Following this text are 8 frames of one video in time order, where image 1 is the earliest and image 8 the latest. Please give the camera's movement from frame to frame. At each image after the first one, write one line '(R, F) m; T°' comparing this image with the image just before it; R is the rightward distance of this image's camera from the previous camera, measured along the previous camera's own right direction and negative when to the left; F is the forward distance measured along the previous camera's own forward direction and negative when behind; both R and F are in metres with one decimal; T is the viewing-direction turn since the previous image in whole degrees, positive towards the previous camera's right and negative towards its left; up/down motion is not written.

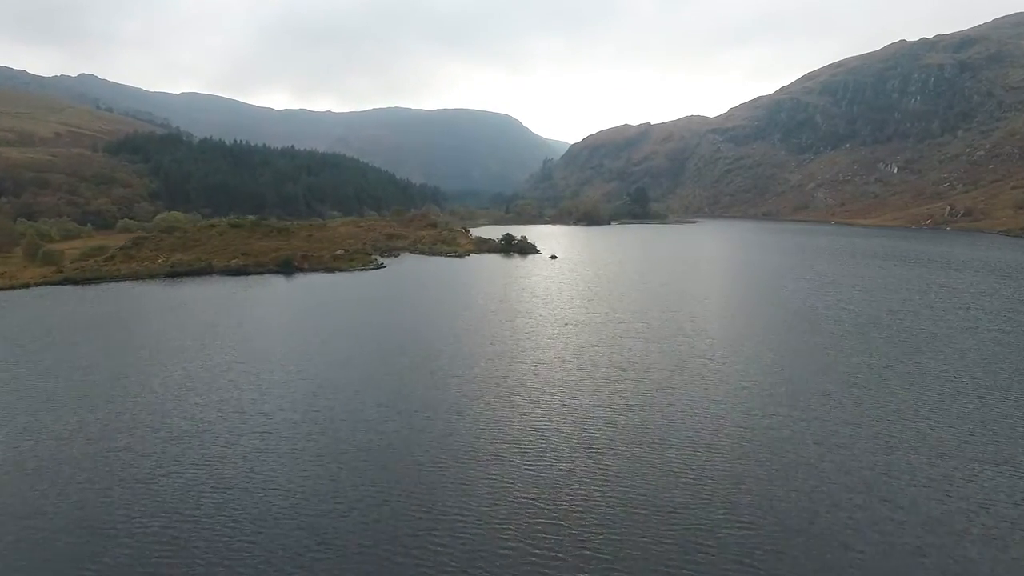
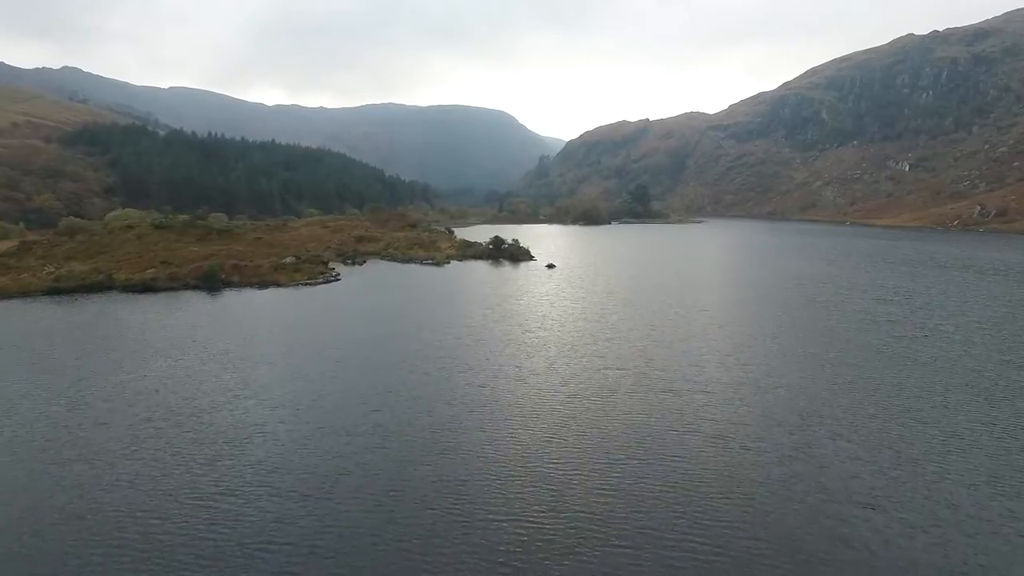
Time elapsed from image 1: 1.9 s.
(+0.8, +16.7) m; 0°
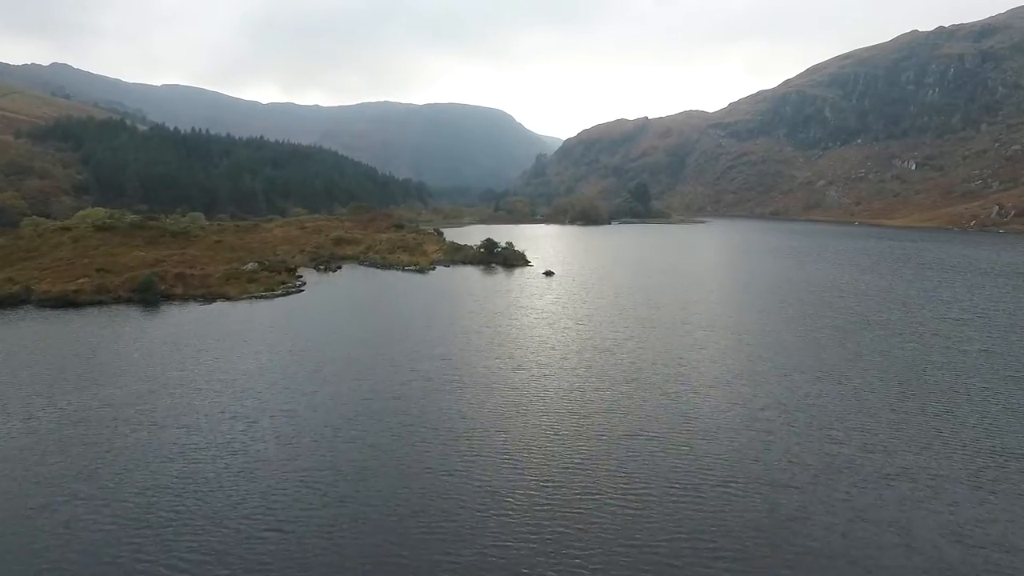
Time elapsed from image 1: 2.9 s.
(+0.4, +9.2) m; 0°
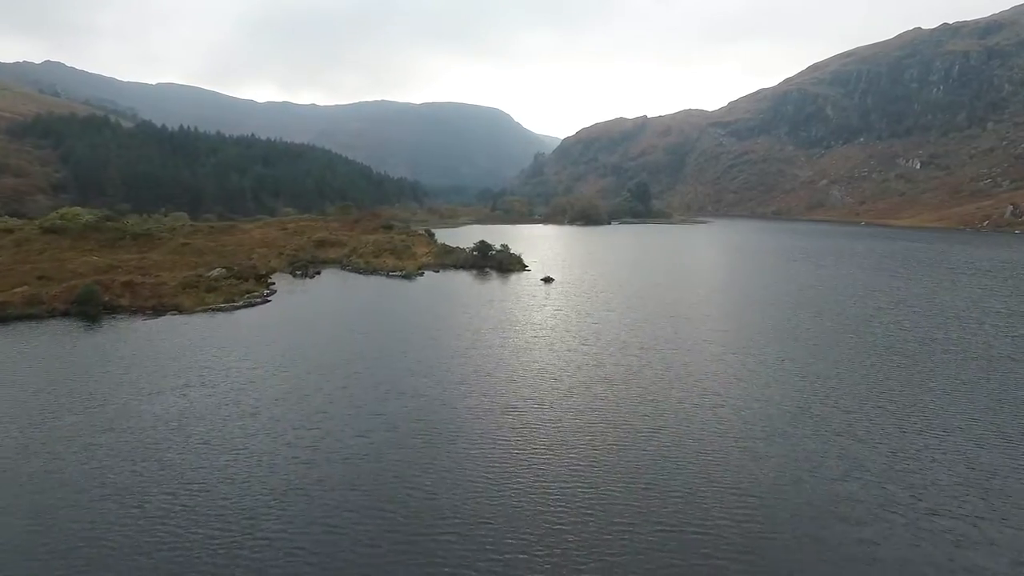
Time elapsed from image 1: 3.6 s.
(+0.3, +6.5) m; 0°
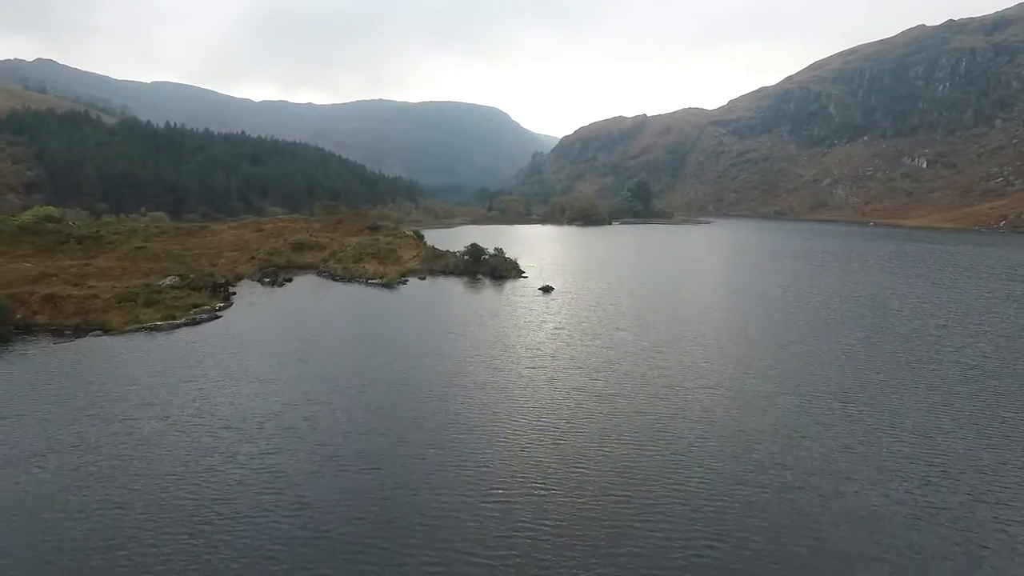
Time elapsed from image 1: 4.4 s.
(+0.3, +7.3) m; 0°
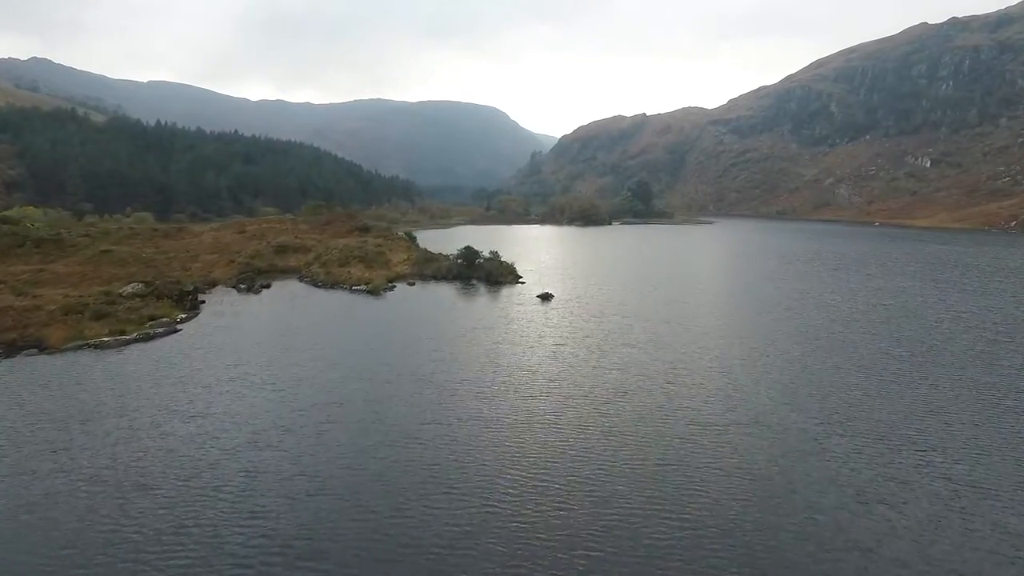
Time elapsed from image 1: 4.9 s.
(+0.2, +4.6) m; 0°
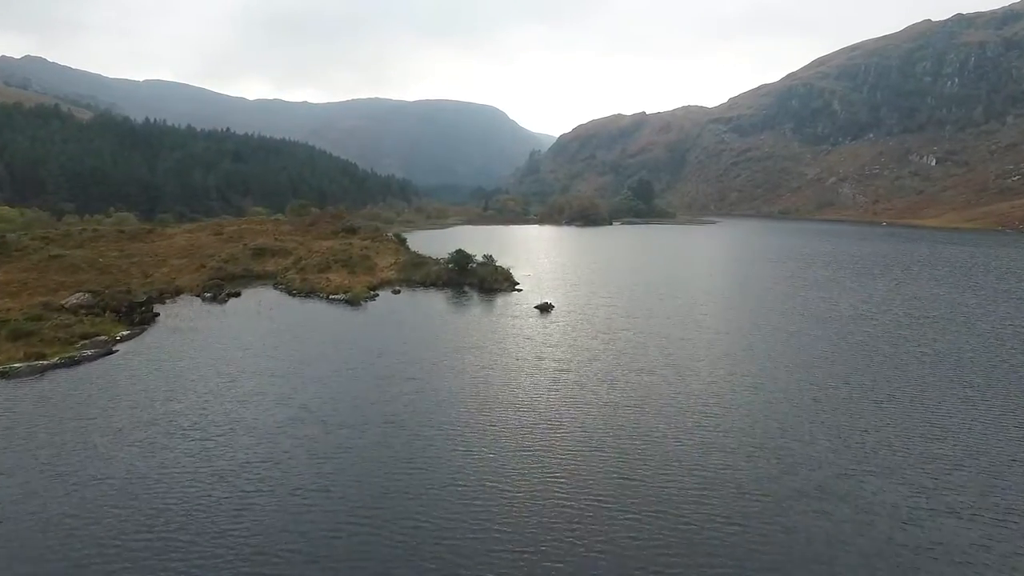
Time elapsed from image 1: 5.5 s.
(+0.3, +5.5) m; 0°
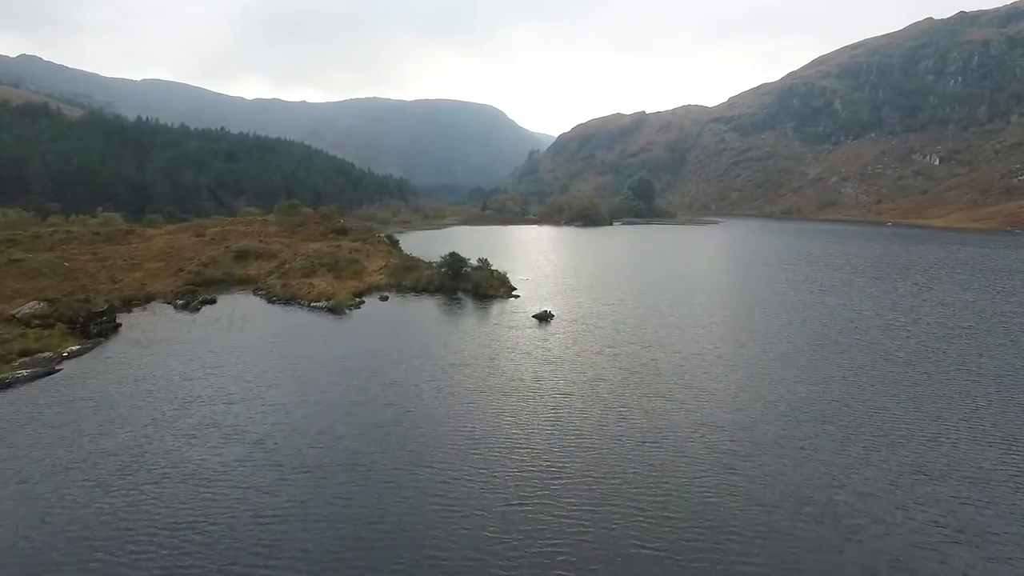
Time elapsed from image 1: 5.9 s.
(+0.2, +3.7) m; 0°
